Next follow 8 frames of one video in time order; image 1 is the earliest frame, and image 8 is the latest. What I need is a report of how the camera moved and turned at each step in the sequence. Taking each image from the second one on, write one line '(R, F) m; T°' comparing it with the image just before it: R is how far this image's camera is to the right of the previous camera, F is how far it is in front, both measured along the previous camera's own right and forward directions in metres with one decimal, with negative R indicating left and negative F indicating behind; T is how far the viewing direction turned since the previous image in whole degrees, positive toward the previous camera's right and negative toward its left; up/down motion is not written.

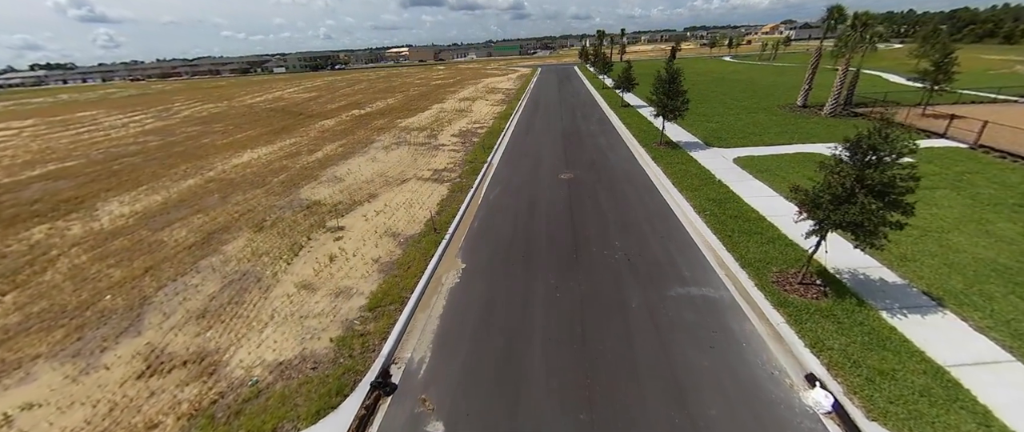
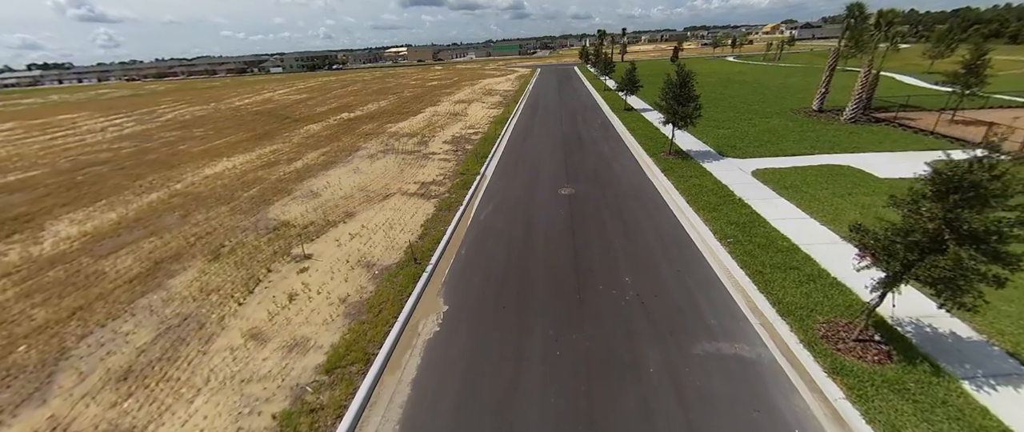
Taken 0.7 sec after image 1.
(+0.2, +1.4) m; 0°
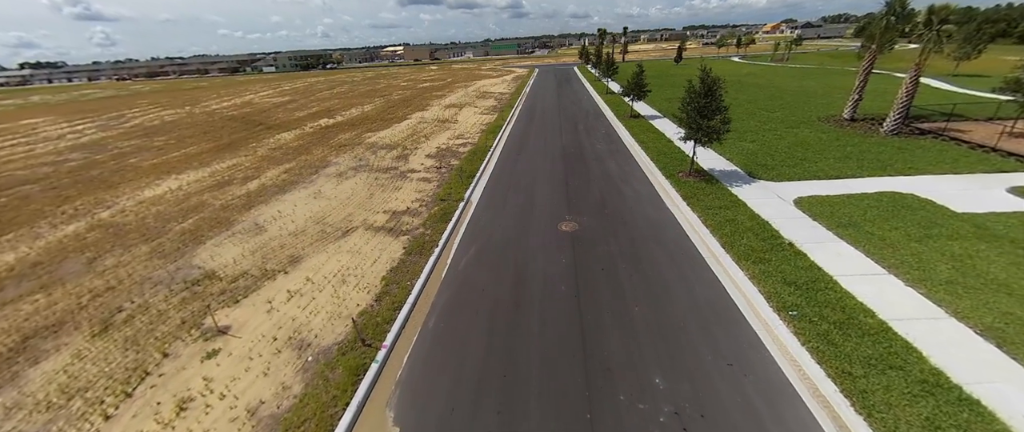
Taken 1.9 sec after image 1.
(+0.3, +2.3) m; 0°
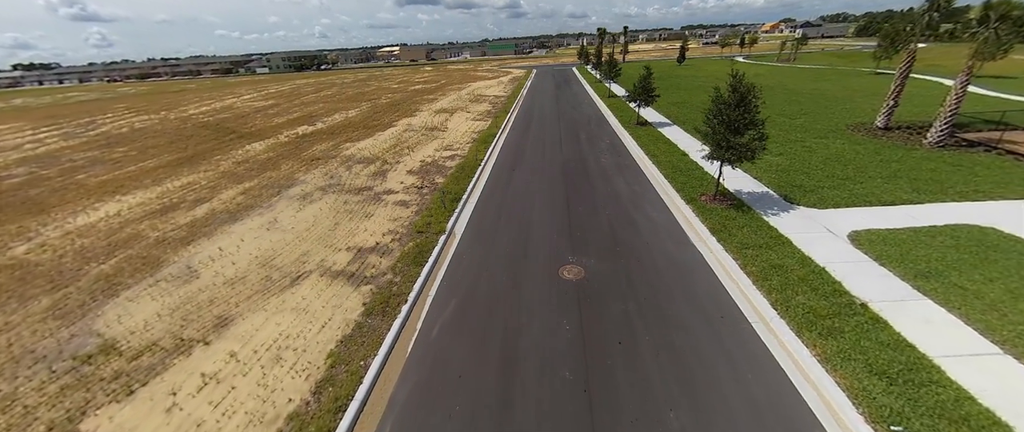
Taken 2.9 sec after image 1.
(+0.2, +1.9) m; 0°
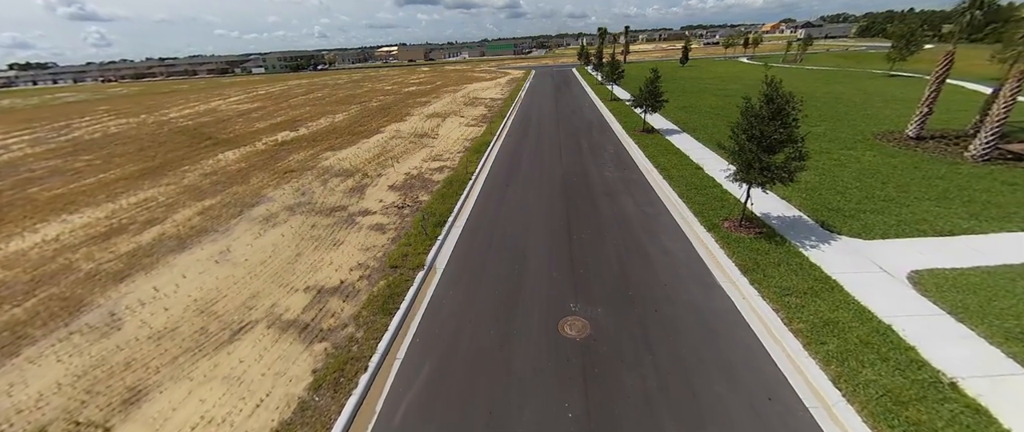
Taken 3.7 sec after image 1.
(+0.2, +1.4) m; 0°
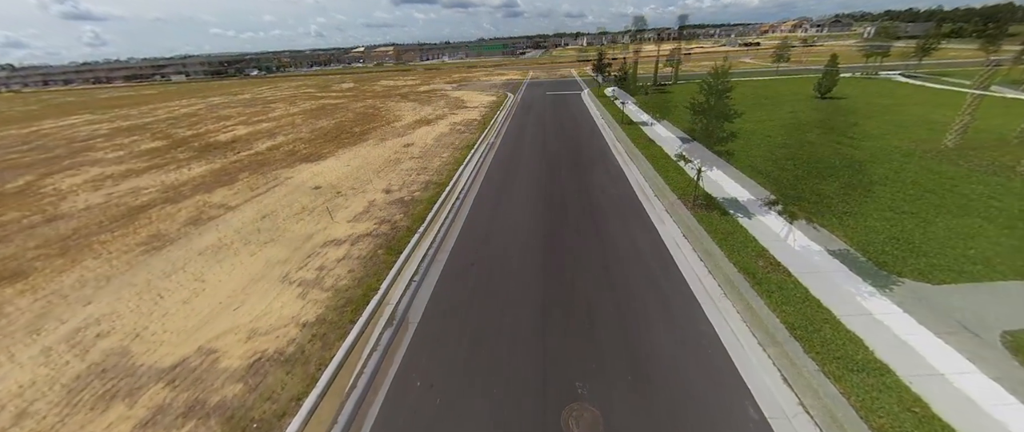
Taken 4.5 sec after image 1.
(+0.2, +1.5) m; 0°
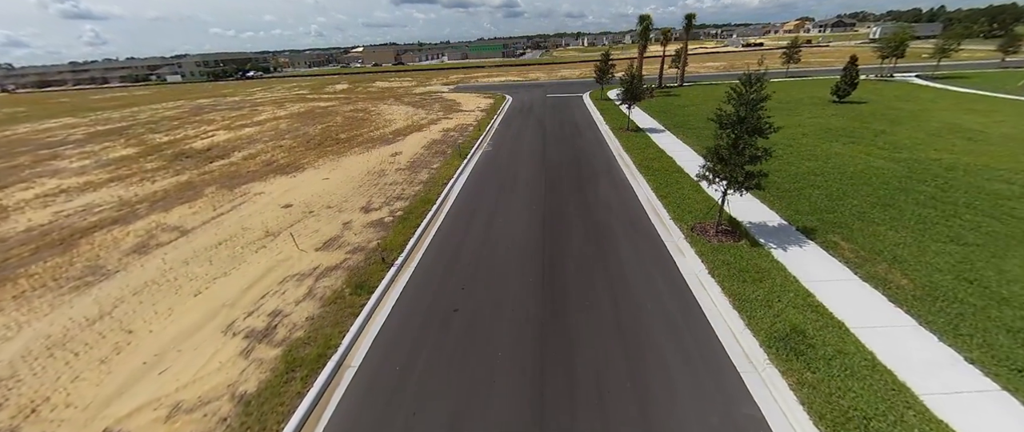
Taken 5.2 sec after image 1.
(+0.2, +1.3) m; 0°
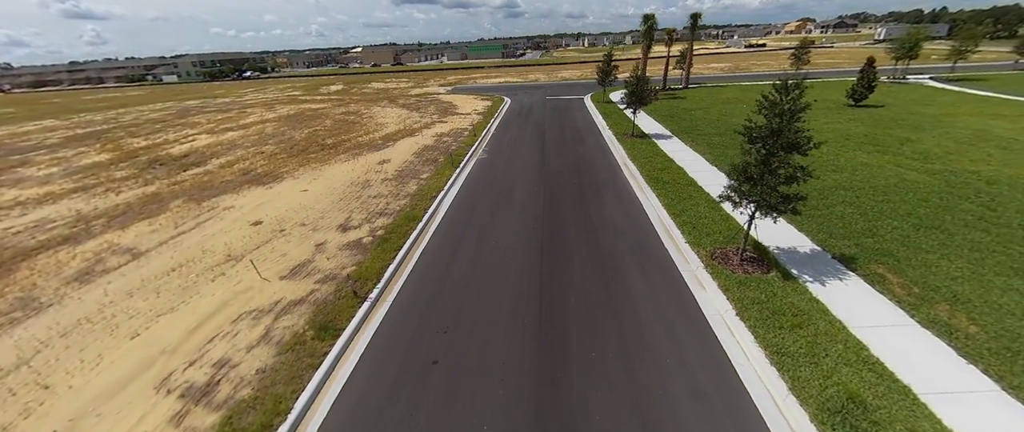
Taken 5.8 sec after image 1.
(+0.1, +1.1) m; 0°
